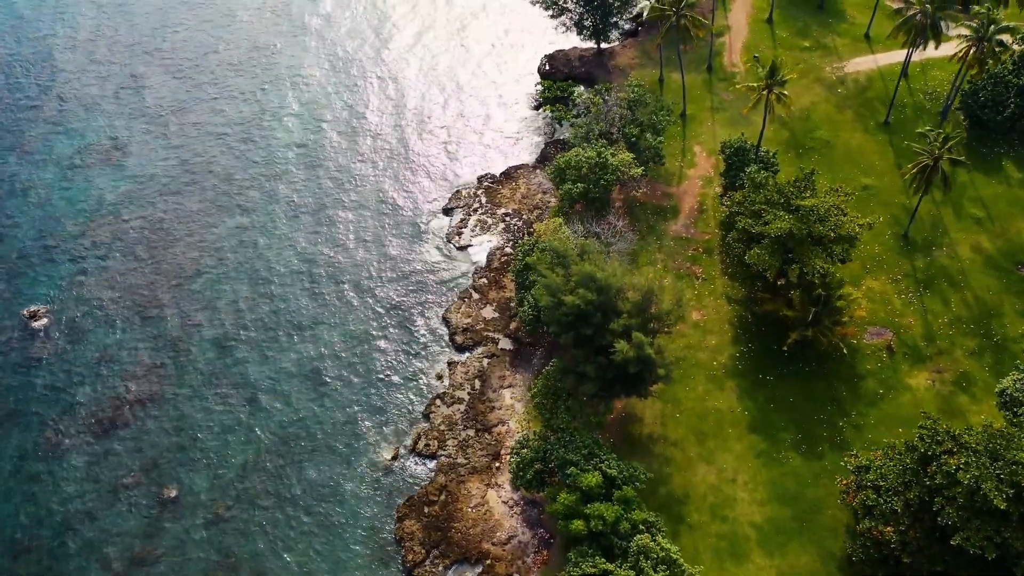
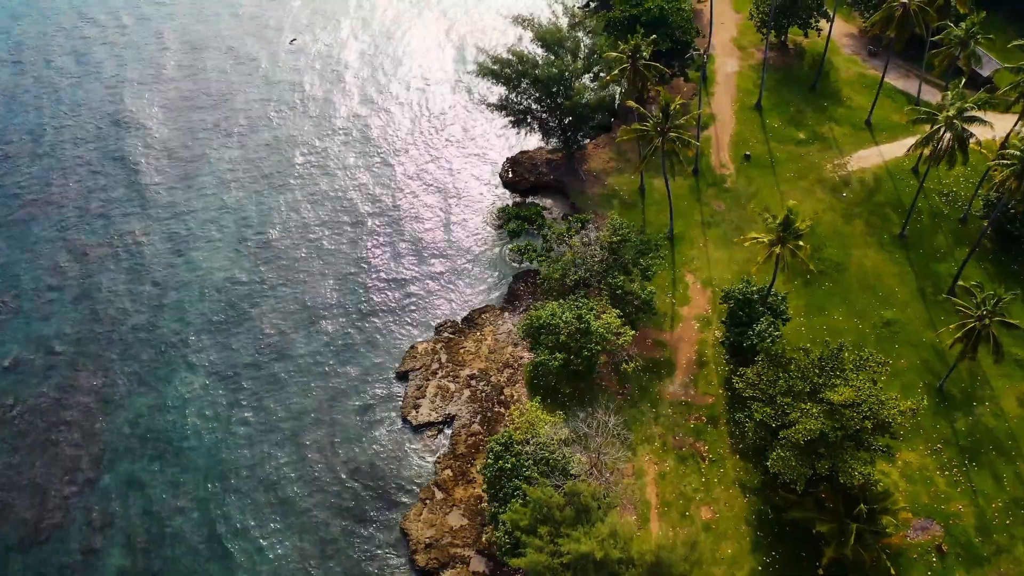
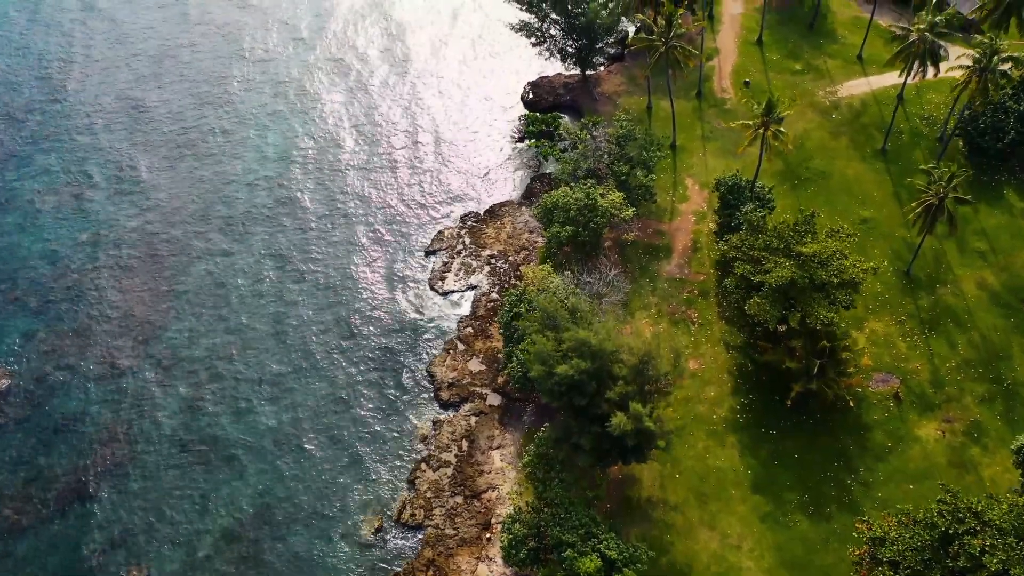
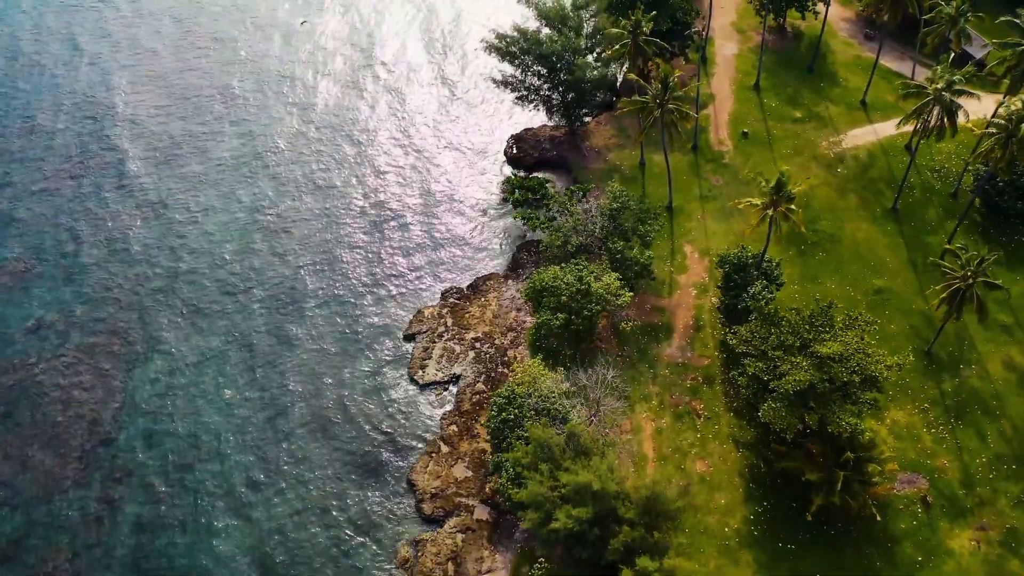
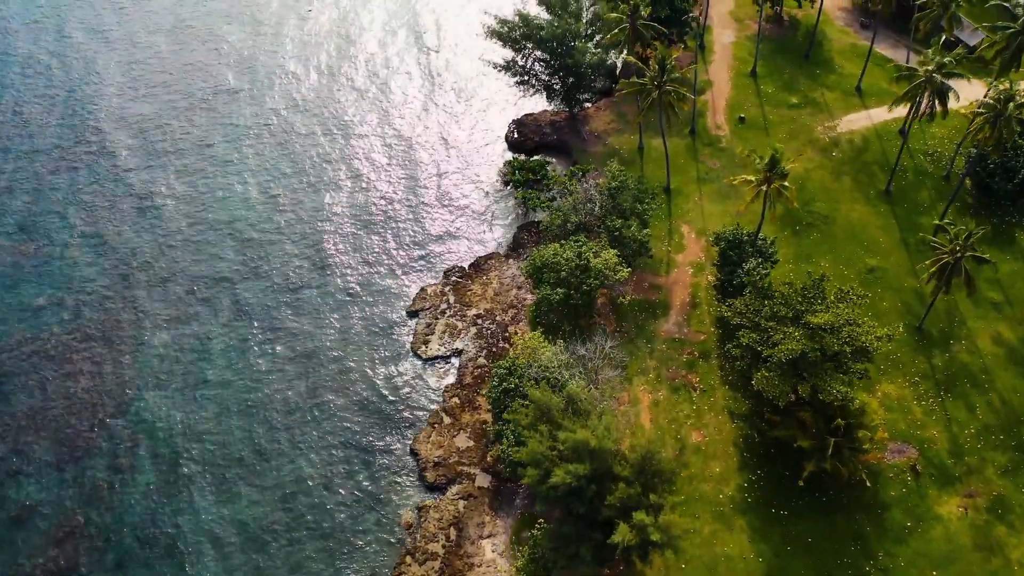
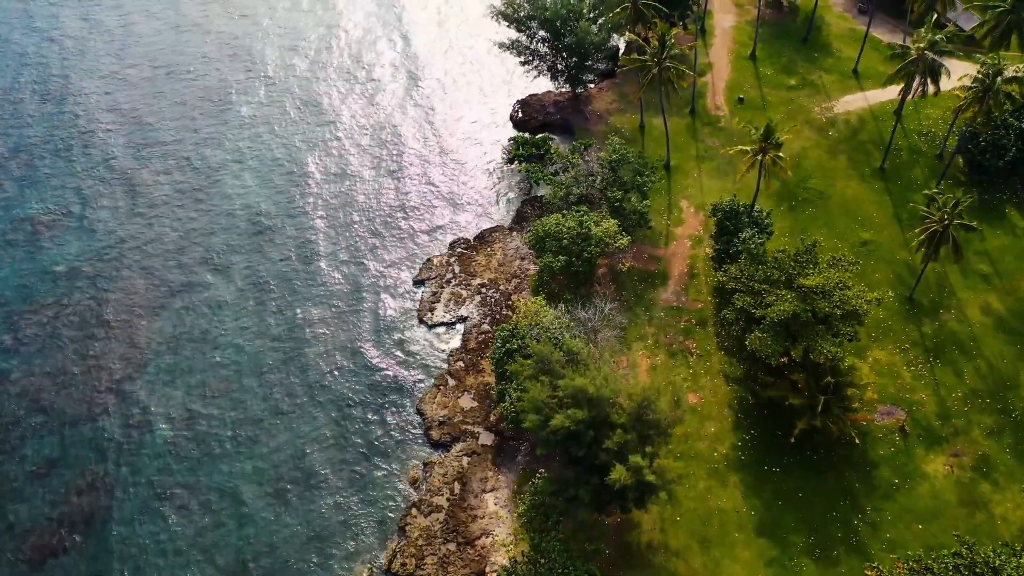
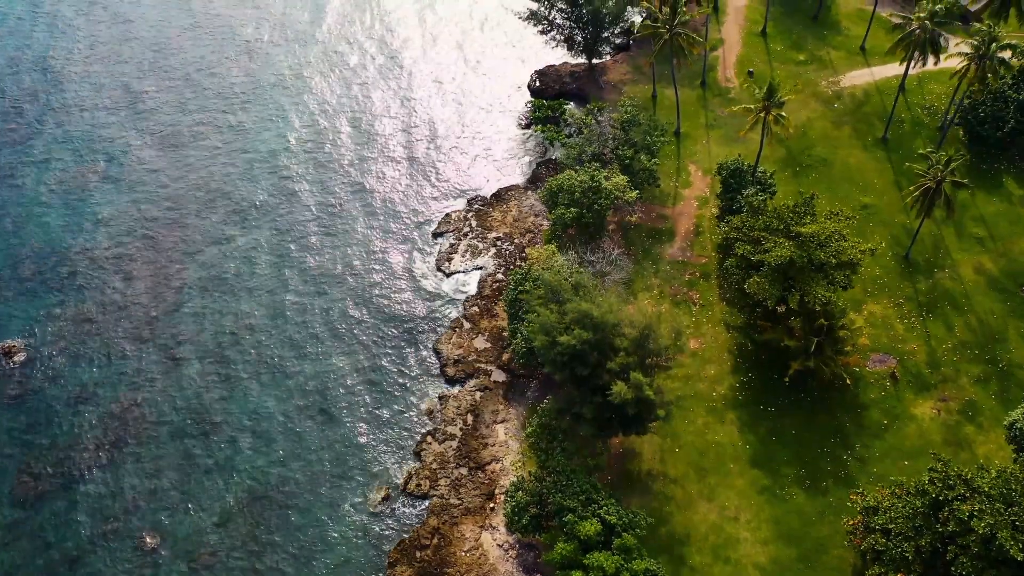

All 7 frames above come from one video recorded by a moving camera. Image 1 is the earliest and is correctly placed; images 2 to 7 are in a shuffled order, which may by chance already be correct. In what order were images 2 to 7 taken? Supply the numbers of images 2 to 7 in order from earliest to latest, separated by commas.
7, 3, 6, 5, 4, 2
